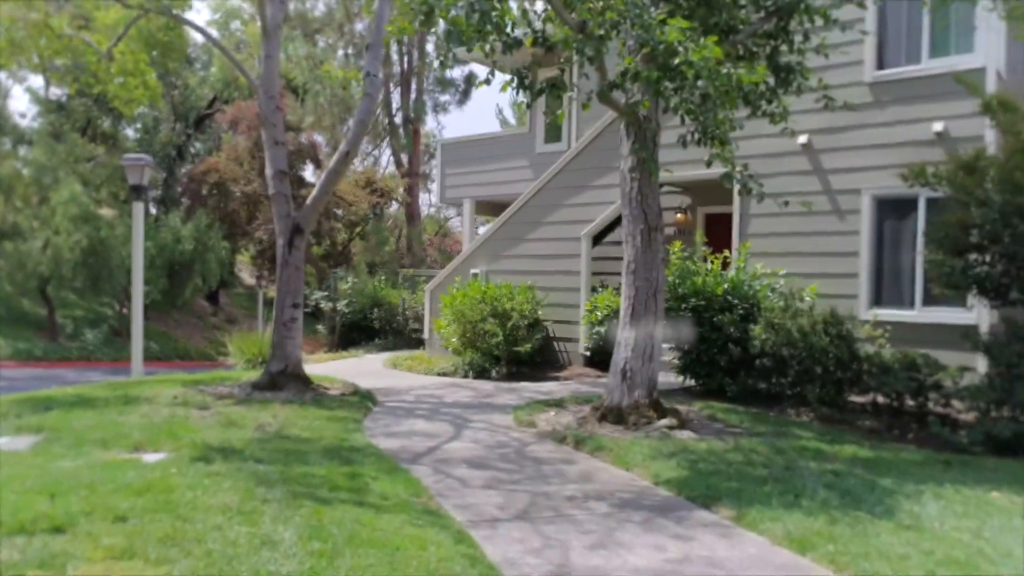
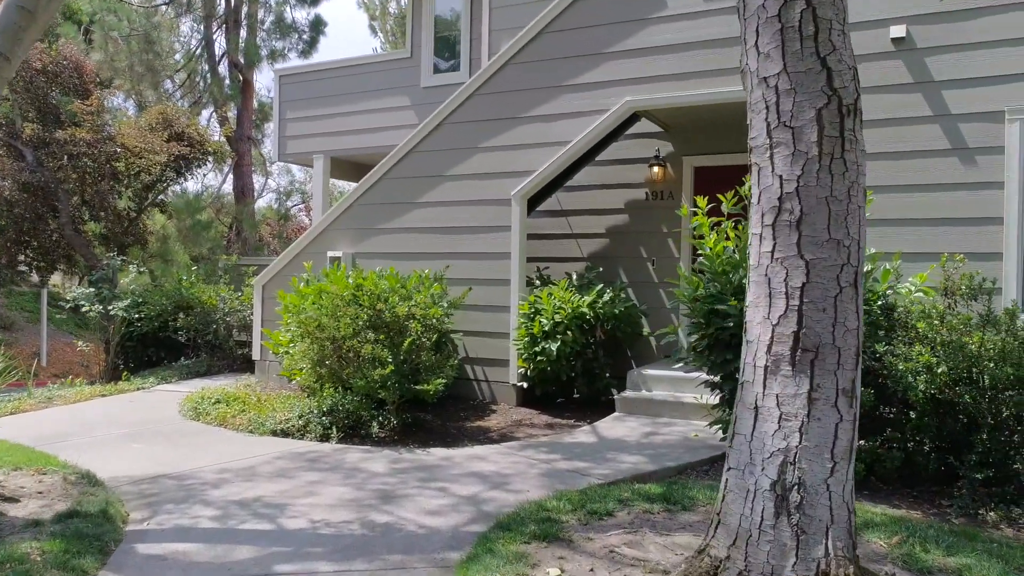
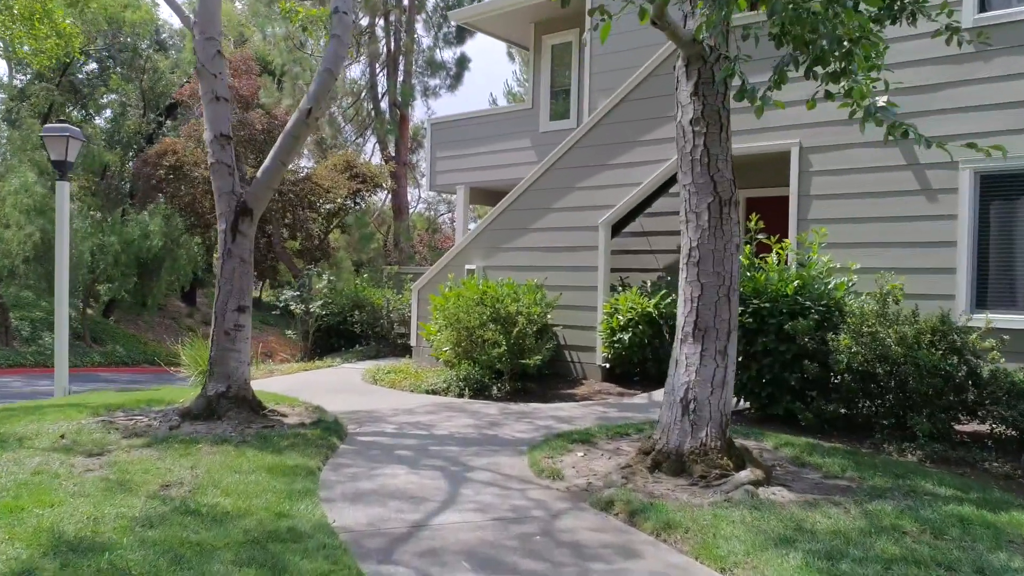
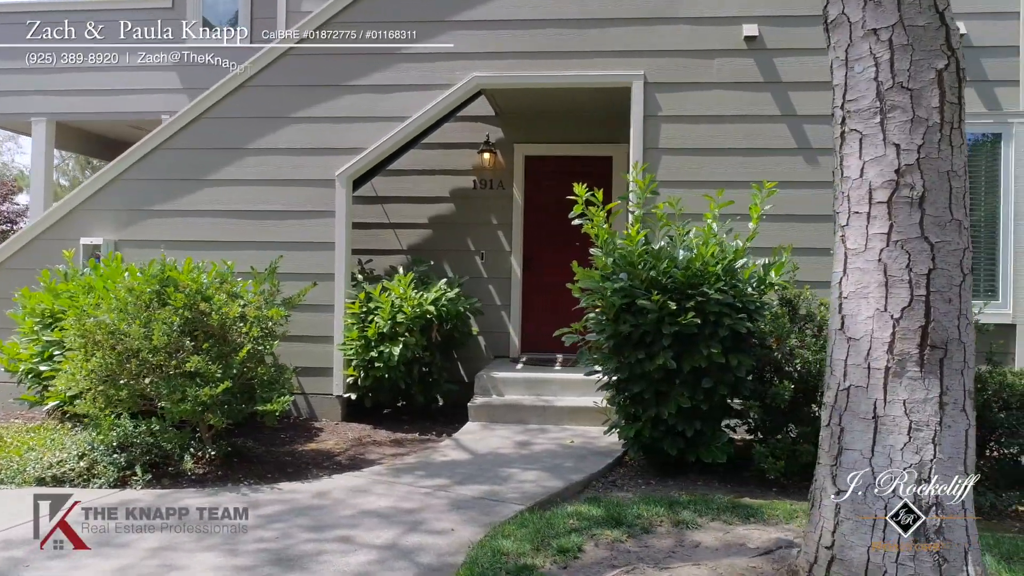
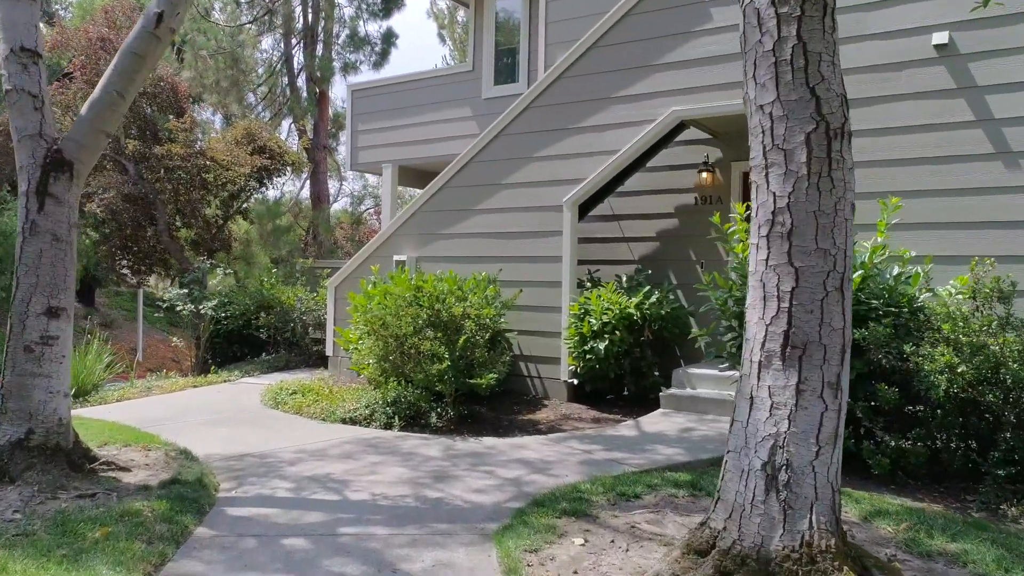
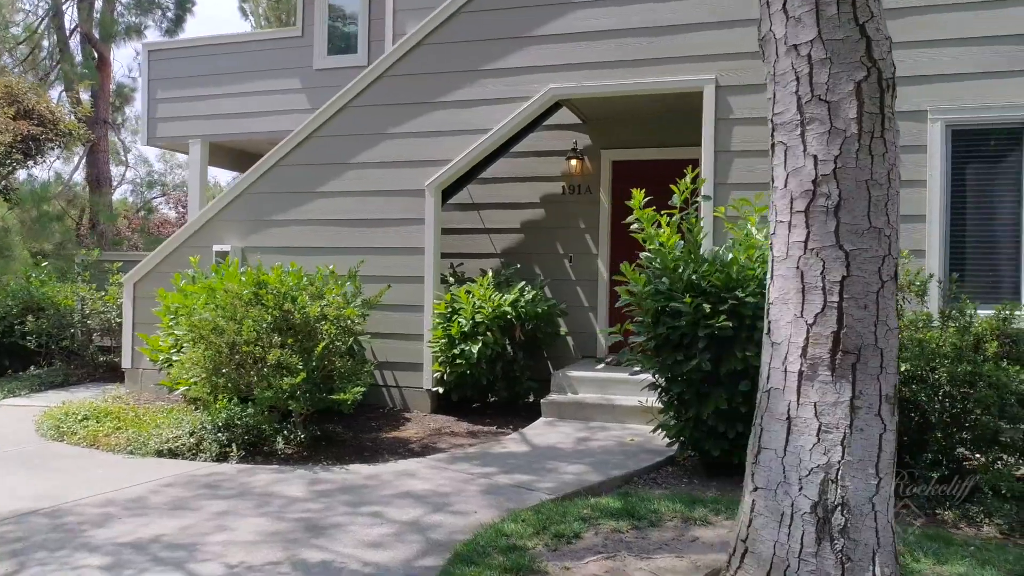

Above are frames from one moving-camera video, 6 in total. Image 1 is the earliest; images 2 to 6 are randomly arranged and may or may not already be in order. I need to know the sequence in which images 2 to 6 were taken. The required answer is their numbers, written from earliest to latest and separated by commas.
3, 5, 2, 6, 4
